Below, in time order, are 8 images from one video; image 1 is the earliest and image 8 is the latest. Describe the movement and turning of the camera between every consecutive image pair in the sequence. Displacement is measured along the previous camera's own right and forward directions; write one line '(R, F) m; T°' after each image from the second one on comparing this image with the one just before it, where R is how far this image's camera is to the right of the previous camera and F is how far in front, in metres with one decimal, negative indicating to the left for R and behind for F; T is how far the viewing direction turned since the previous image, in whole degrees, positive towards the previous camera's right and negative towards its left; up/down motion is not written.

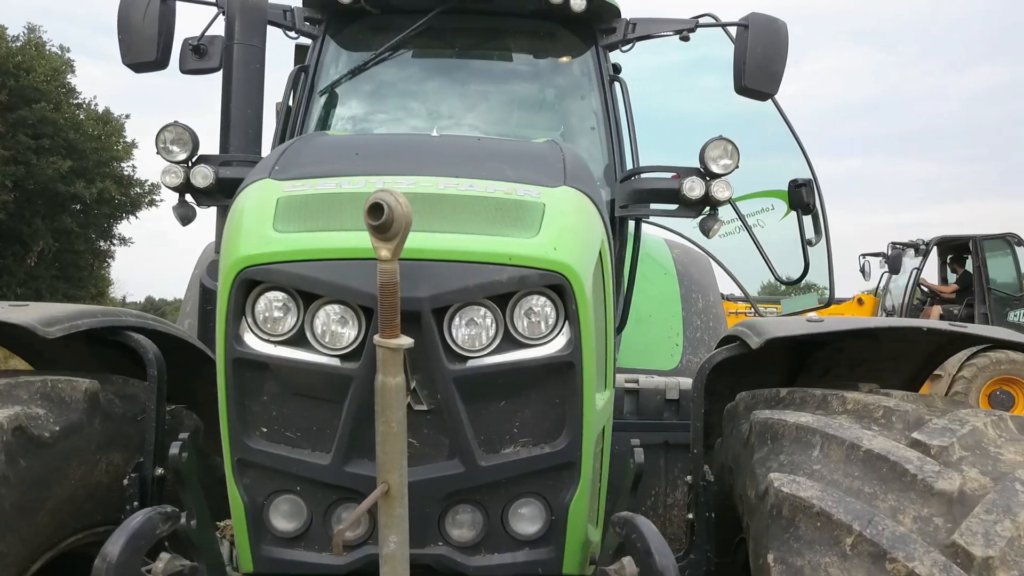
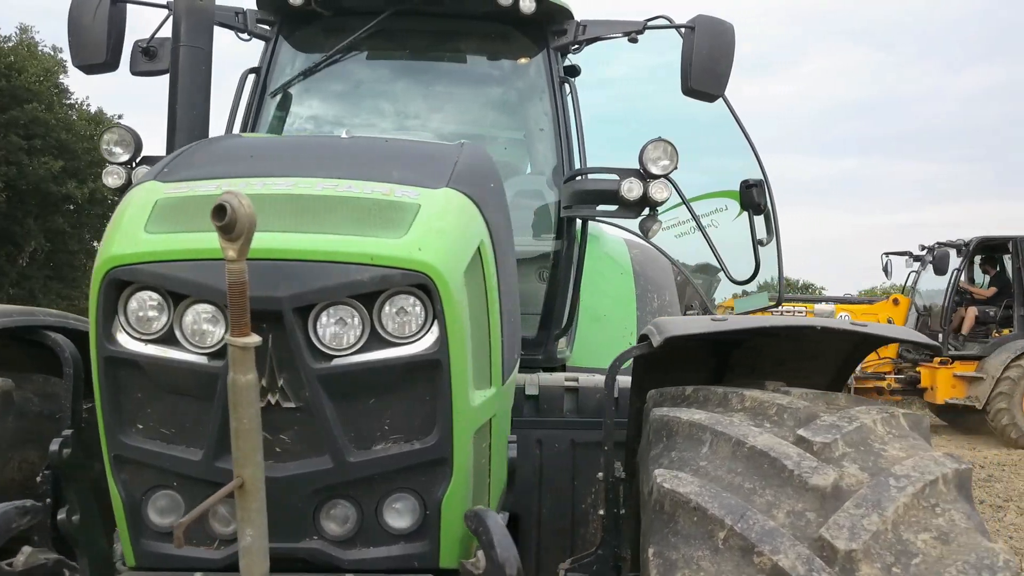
(+0.1, 0.0) m; 0°
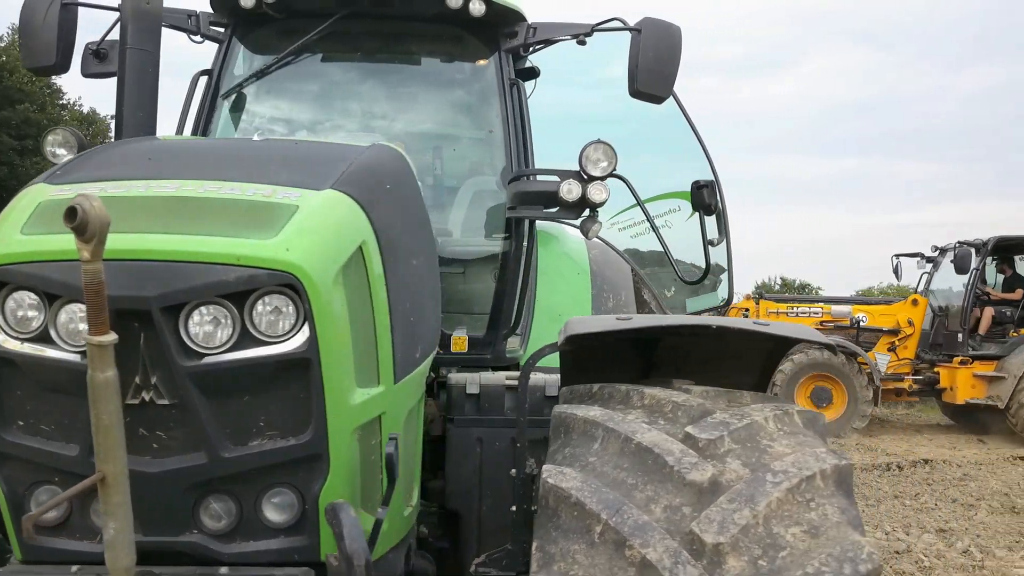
(+0.1, 0.0) m; 0°
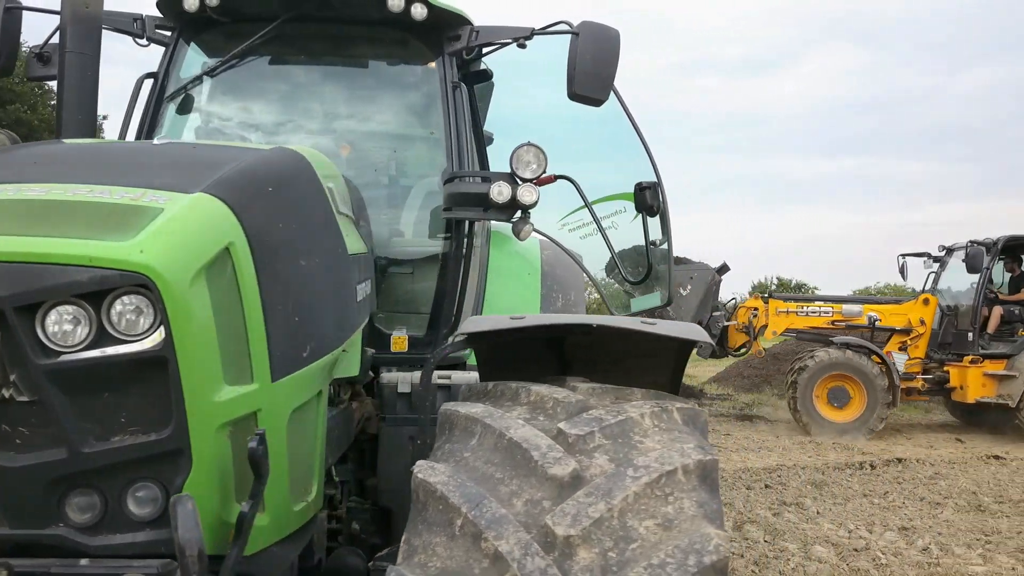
(+0.2, 0.0) m; 0°
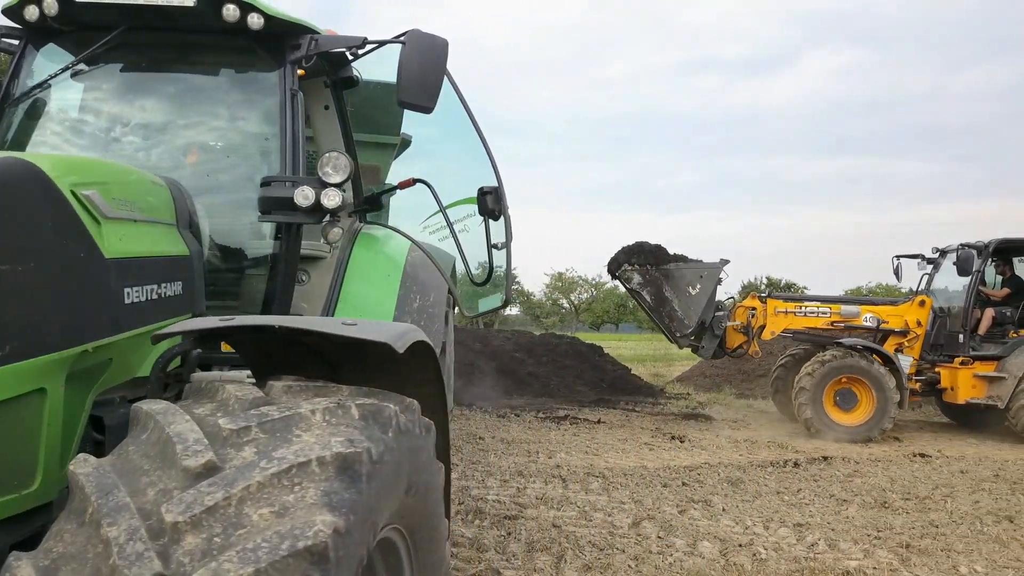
(+0.5, -0.1) m; 0°
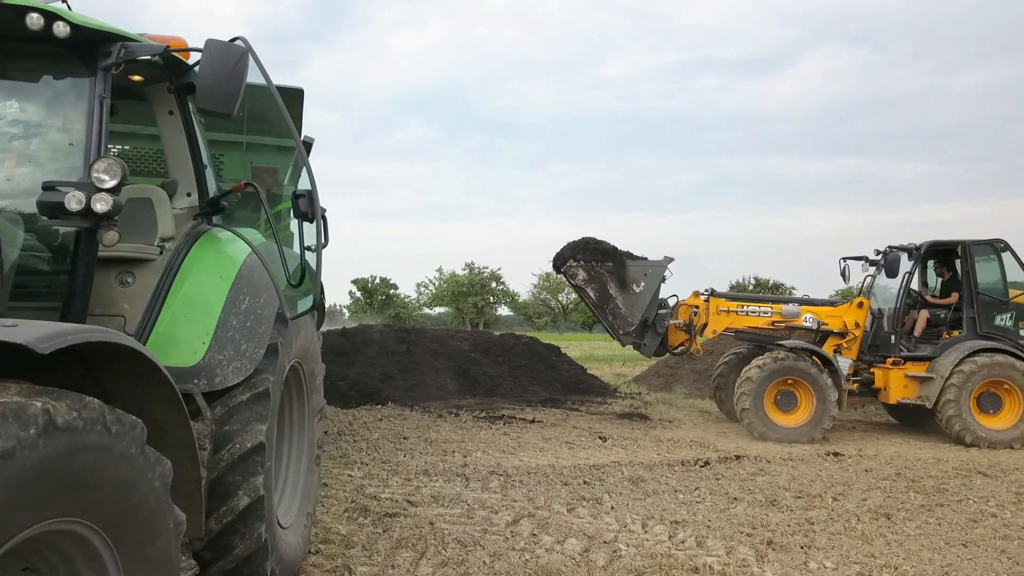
(+0.6, -0.1) m; 0°
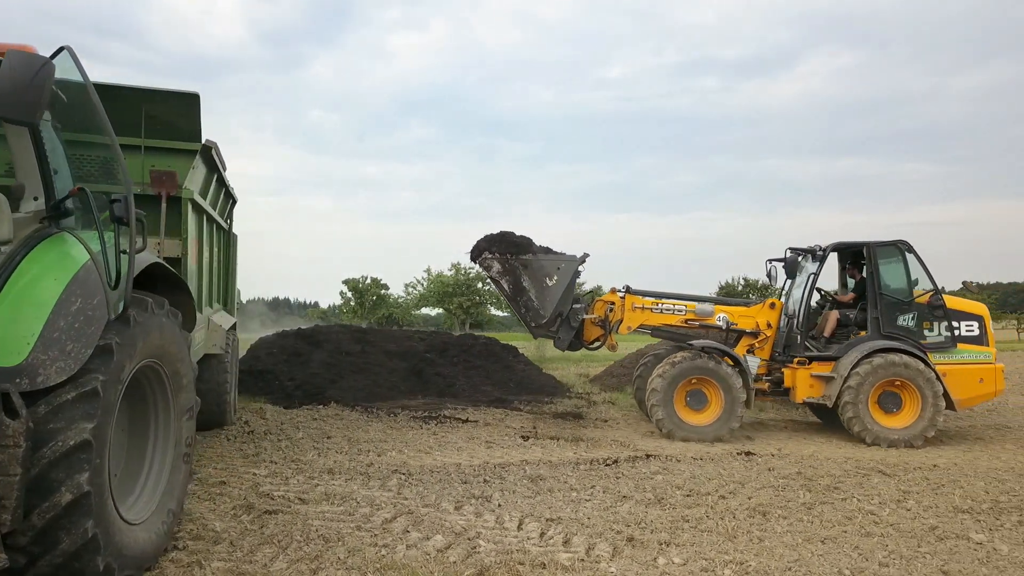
(+0.6, -0.1) m; 0°
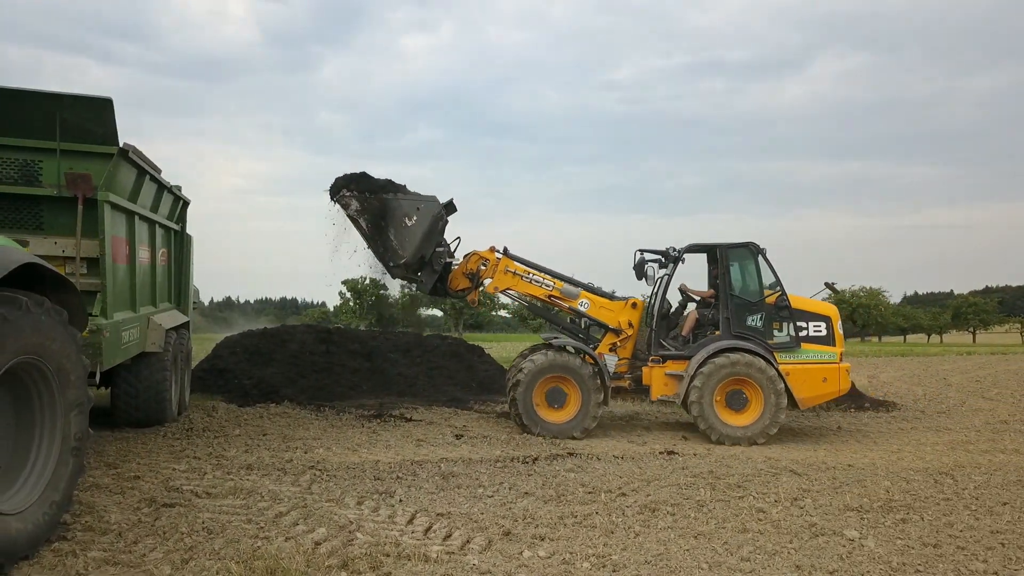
(+0.6, -0.1) m; 0°
